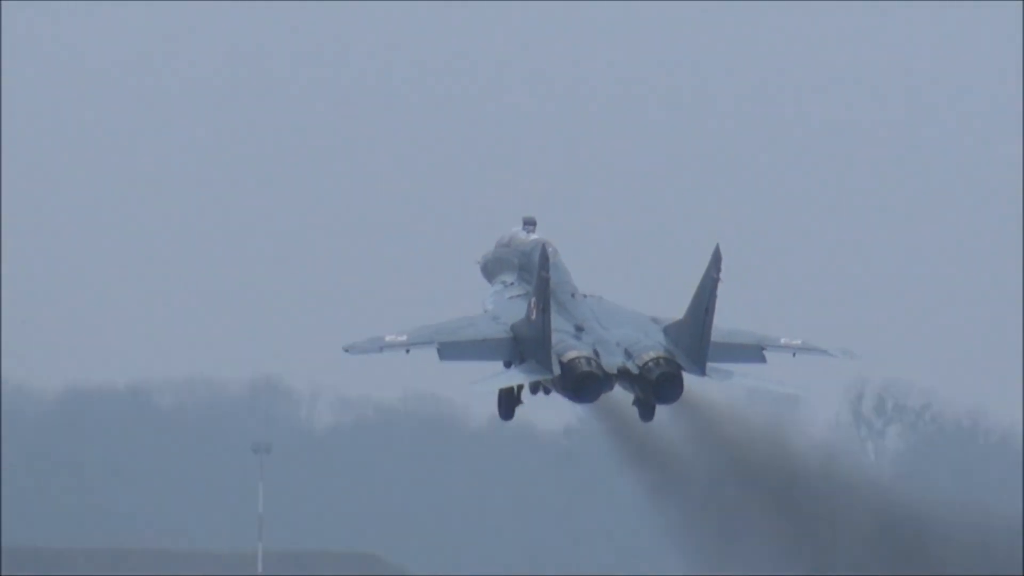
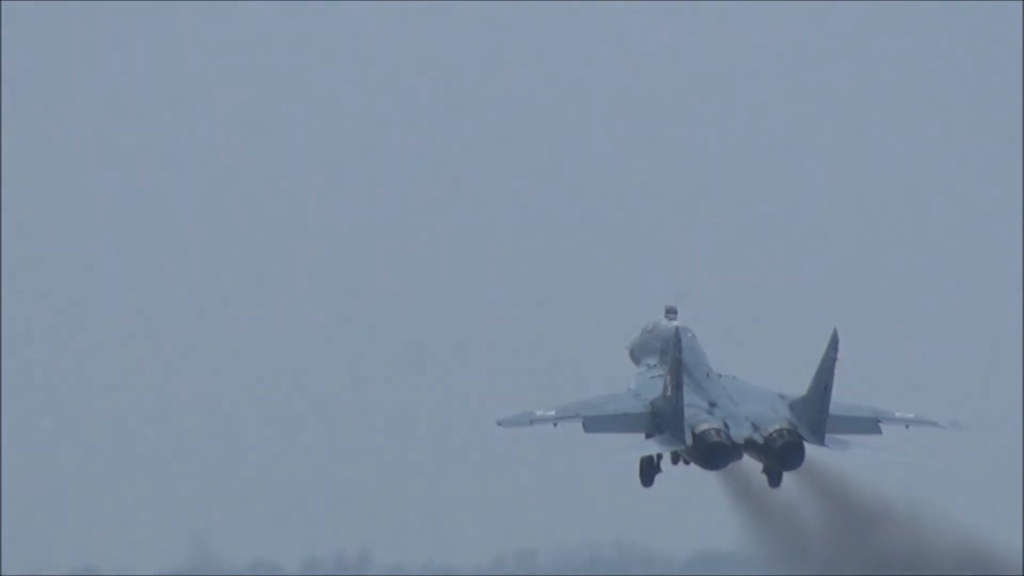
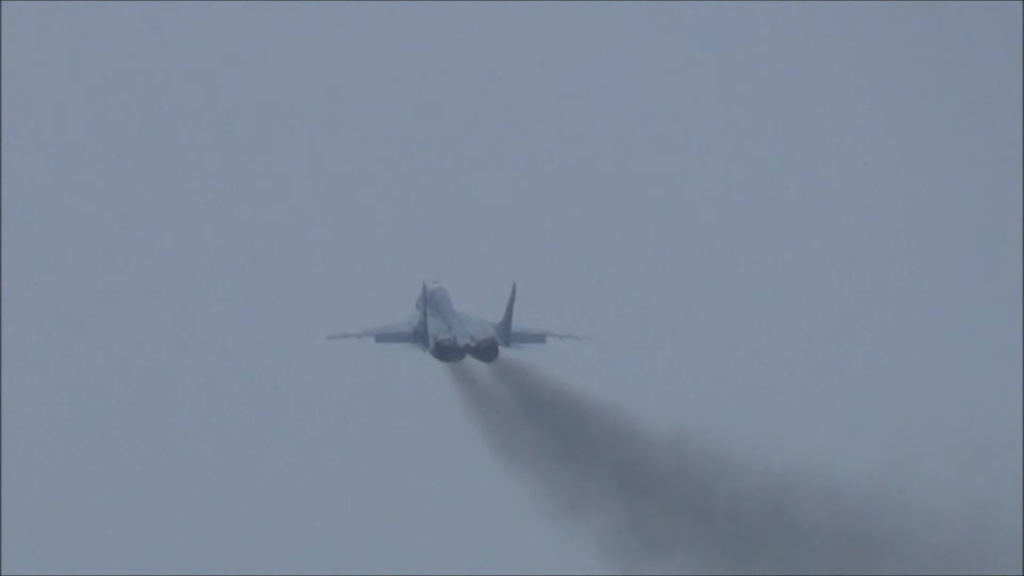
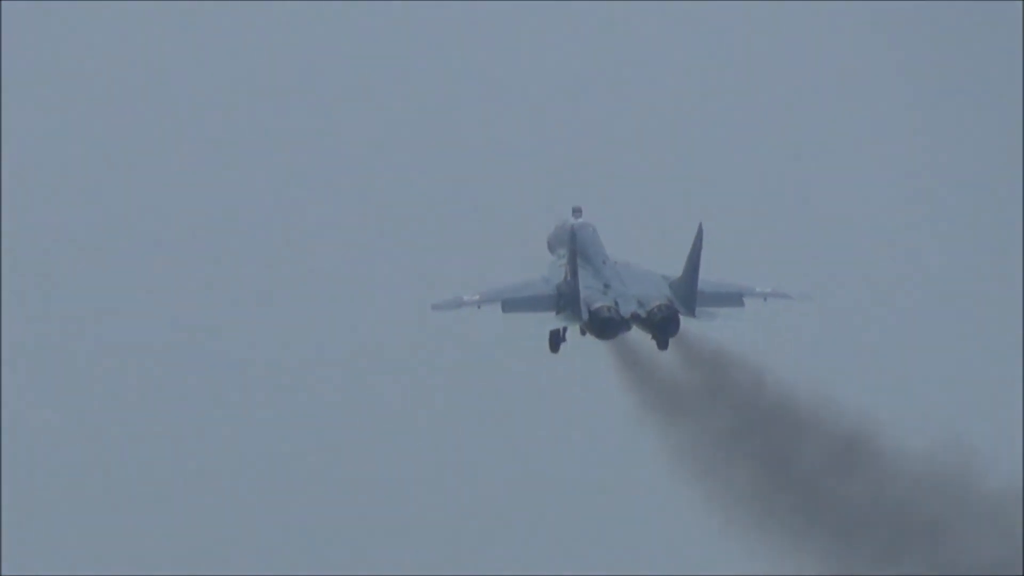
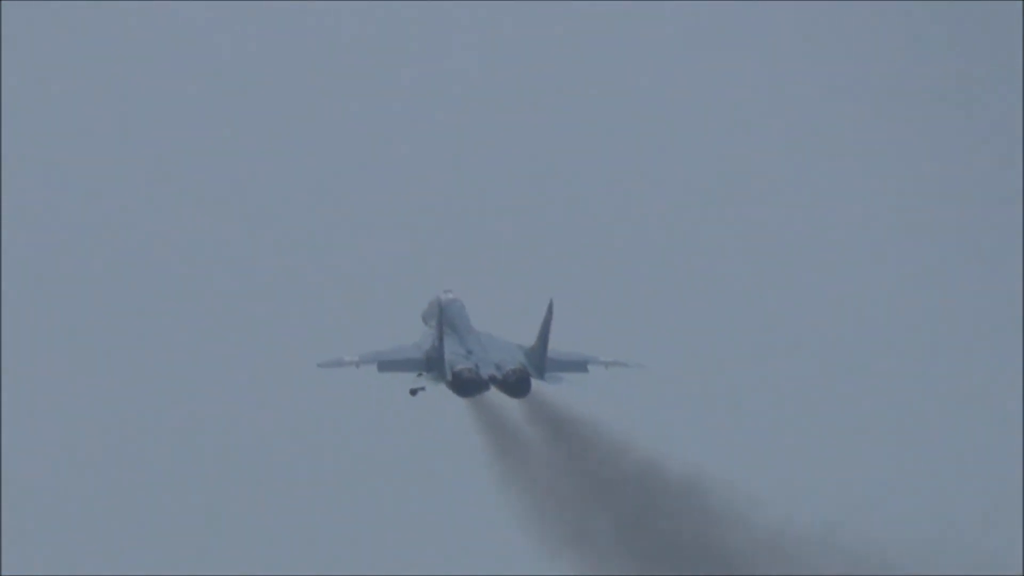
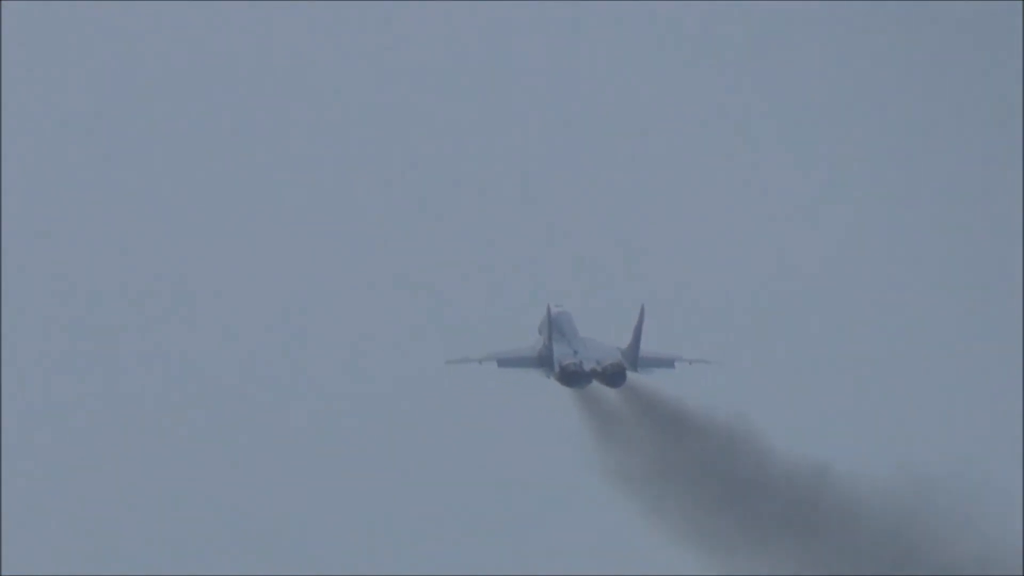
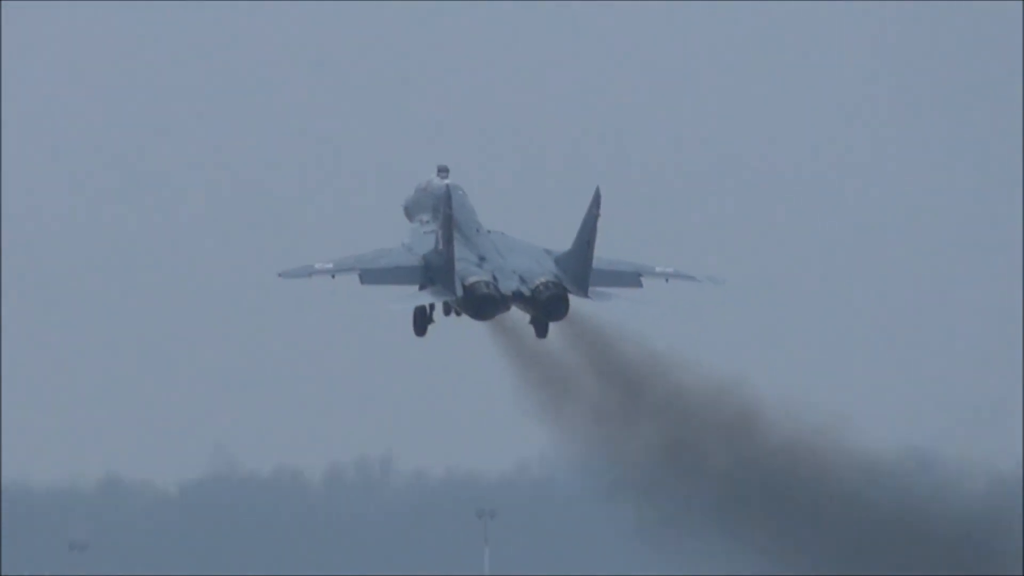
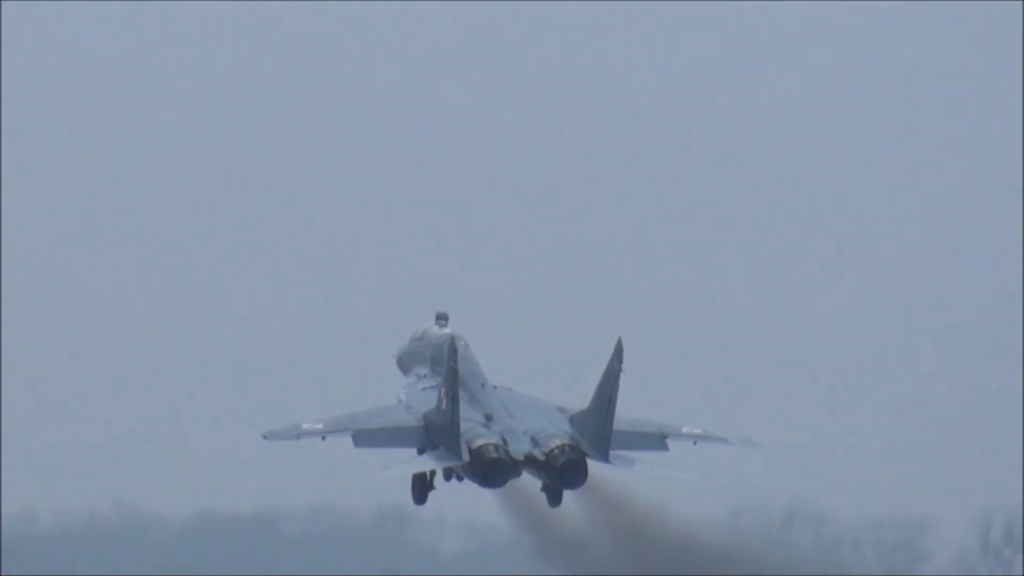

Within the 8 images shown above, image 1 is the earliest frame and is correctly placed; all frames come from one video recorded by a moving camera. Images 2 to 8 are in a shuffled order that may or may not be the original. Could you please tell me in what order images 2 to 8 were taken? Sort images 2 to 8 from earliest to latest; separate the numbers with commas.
8, 2, 7, 4, 5, 6, 3
